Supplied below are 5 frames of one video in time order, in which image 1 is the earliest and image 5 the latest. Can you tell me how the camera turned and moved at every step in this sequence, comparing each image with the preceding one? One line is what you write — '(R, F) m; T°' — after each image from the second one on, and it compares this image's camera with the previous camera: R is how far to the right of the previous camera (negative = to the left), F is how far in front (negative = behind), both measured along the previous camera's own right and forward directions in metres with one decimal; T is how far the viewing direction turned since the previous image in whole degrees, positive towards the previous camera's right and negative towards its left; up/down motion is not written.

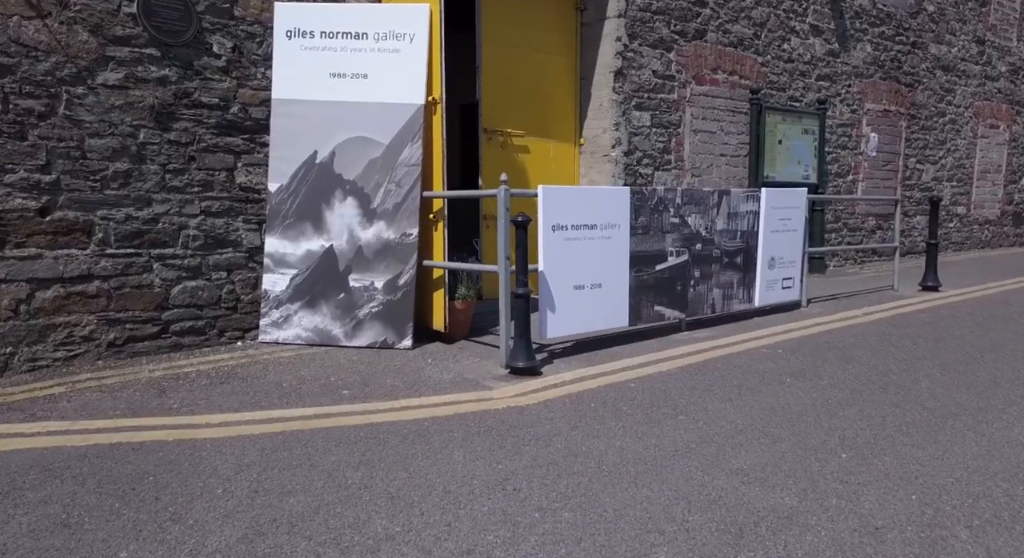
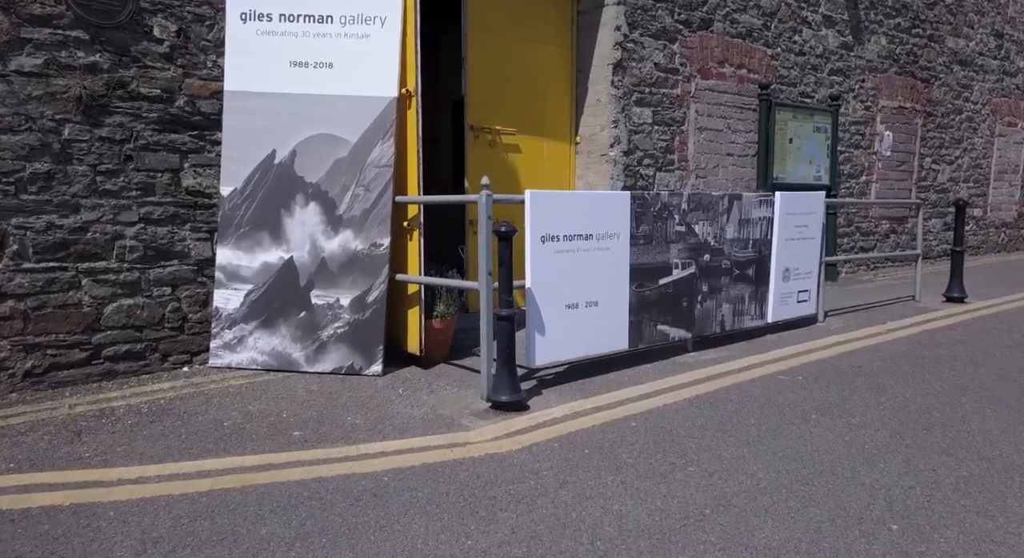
(+0.1, +0.7) m; 0°
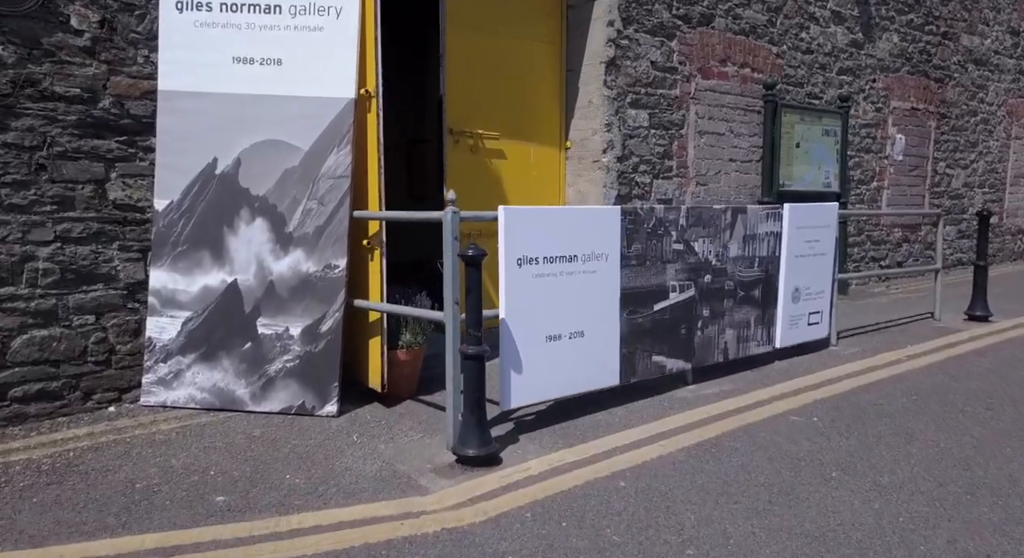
(+0.2, +0.7) m; 0°
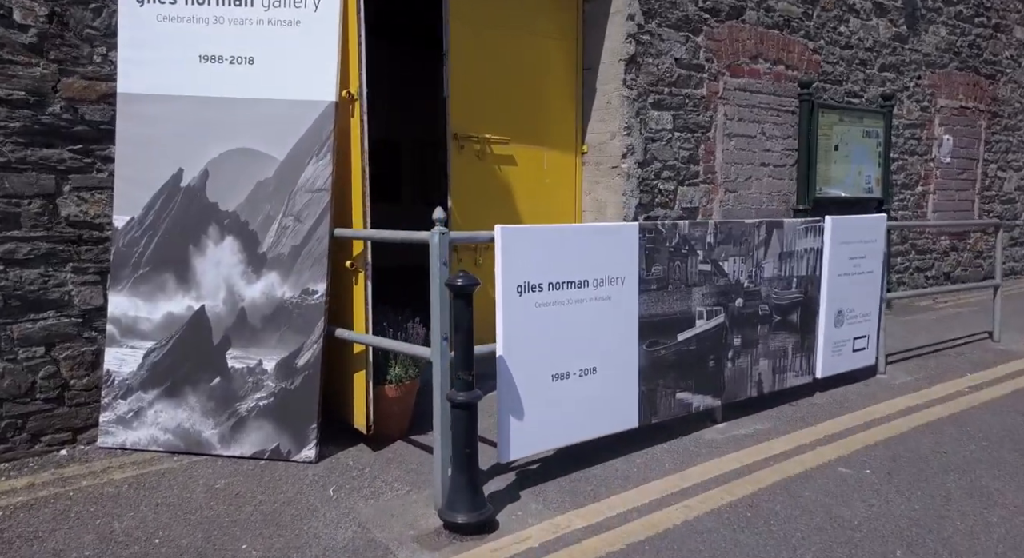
(+0.1, +0.6) m; -2°
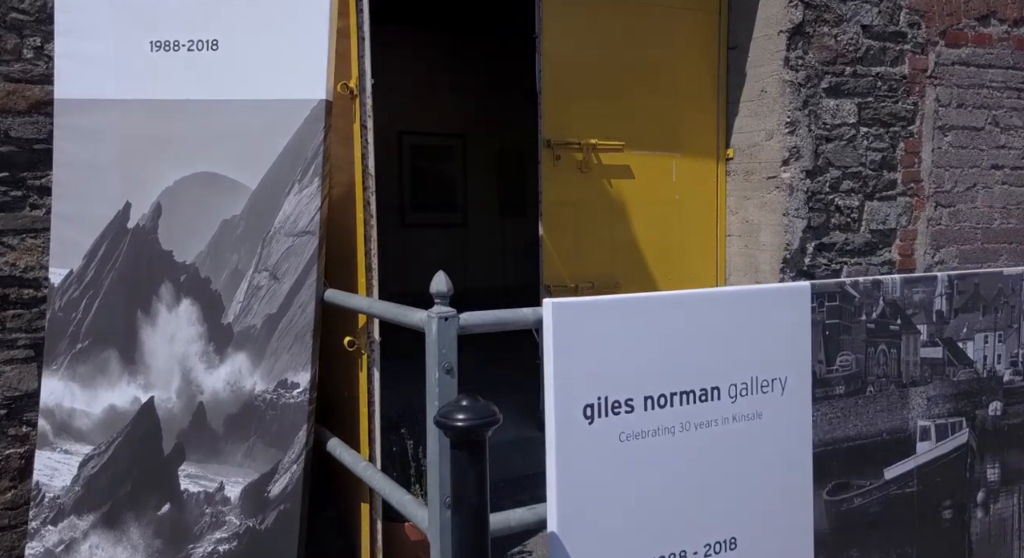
(+0.2, +1.6) m; -12°
